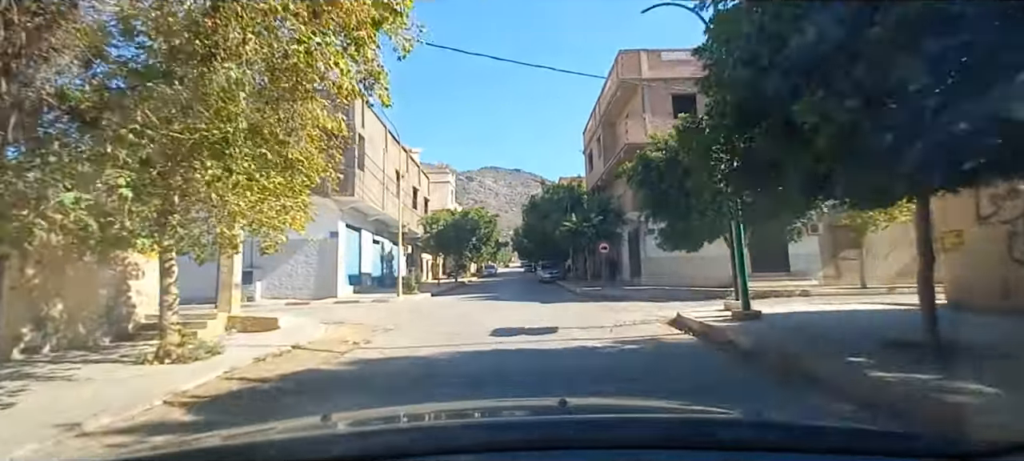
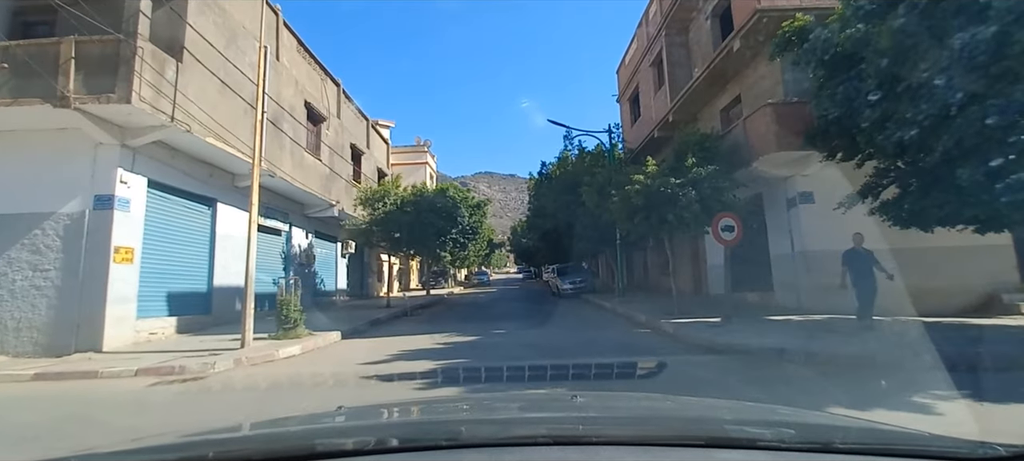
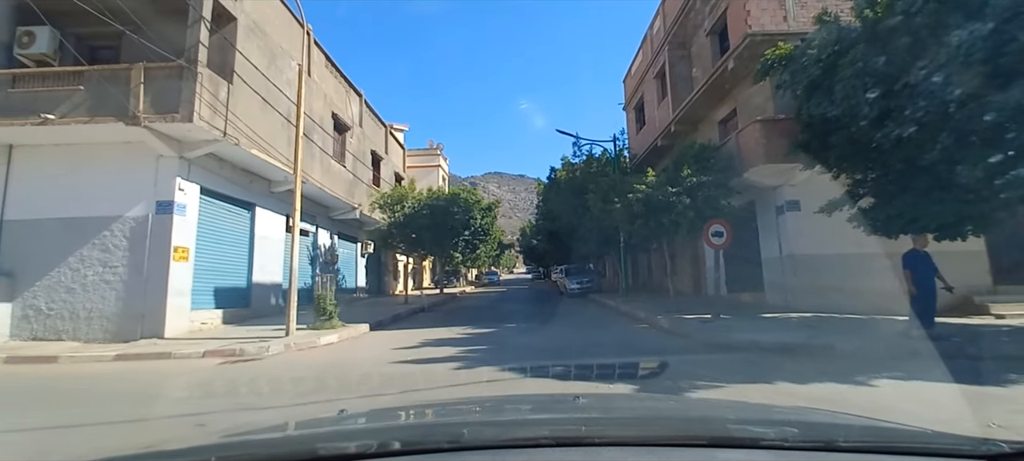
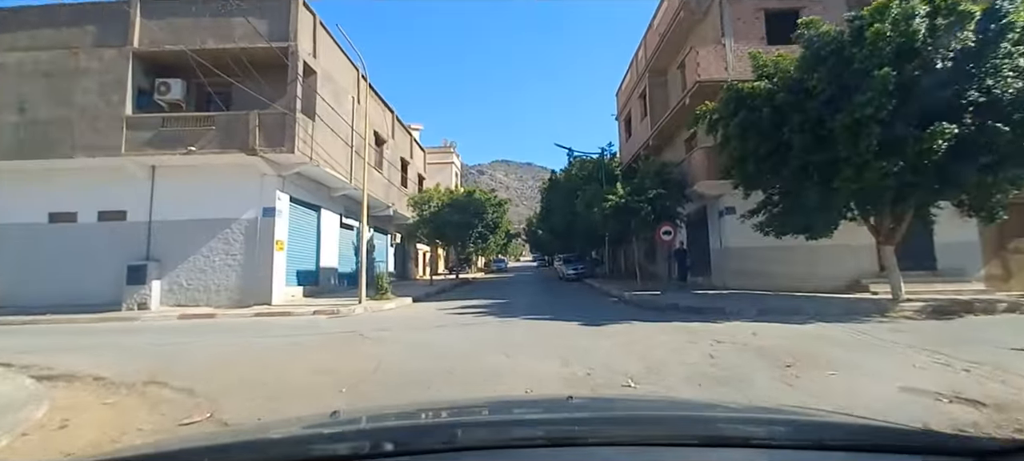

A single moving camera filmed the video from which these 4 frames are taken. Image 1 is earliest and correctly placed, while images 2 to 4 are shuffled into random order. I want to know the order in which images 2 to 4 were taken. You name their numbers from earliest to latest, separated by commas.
4, 2, 3
